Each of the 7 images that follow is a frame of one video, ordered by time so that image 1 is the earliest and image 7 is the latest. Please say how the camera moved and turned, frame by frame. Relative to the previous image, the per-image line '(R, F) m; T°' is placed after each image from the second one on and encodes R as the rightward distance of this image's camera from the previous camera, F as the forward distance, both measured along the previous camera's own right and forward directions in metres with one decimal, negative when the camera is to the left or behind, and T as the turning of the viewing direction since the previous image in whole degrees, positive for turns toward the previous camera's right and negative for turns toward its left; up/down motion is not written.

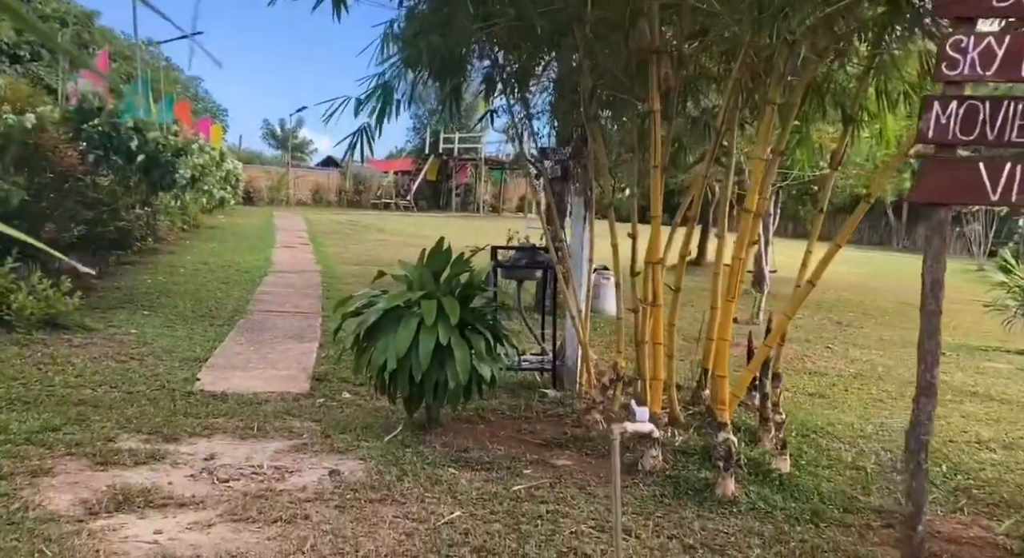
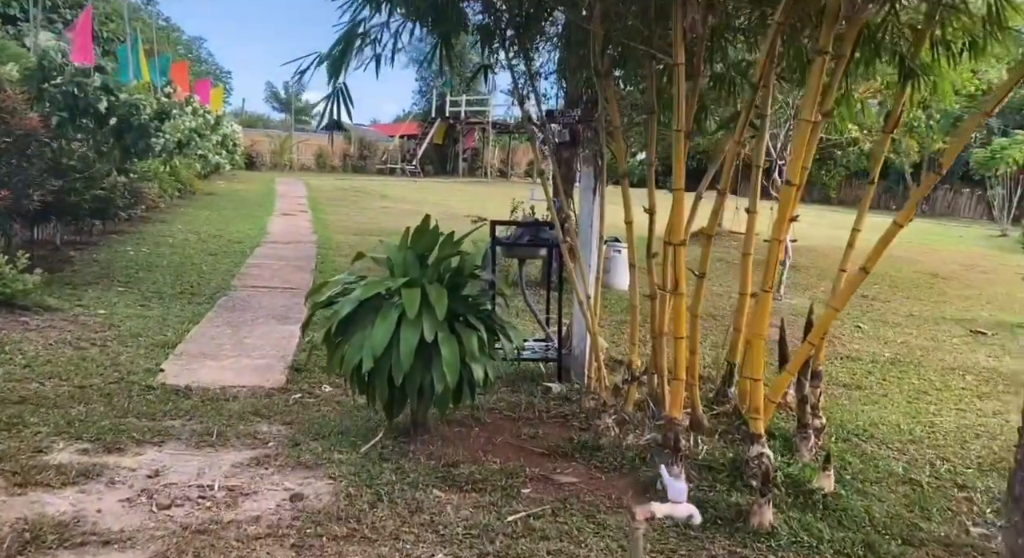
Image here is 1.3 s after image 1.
(0.0, +0.5) m; -1°
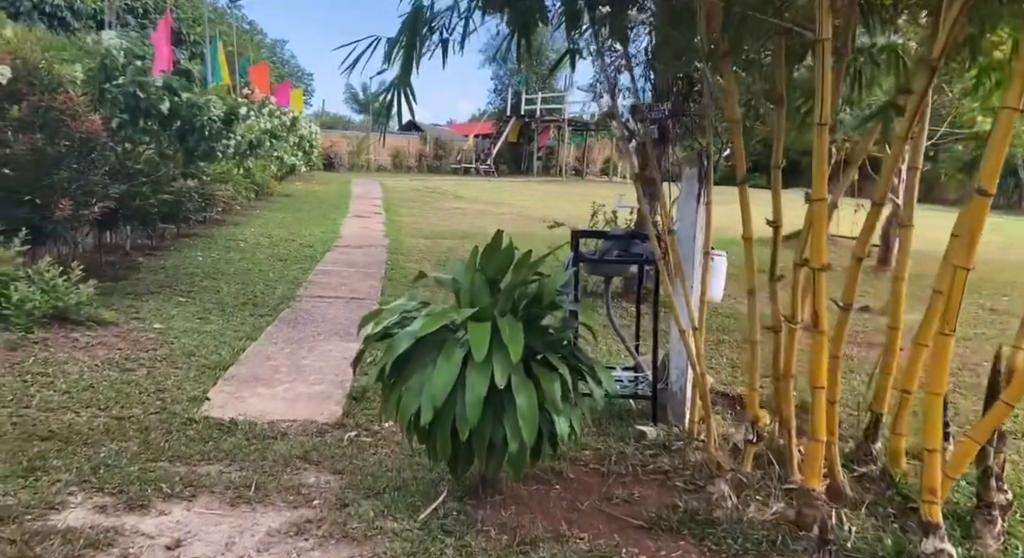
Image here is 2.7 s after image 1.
(-0.1, +0.5) m; -5°
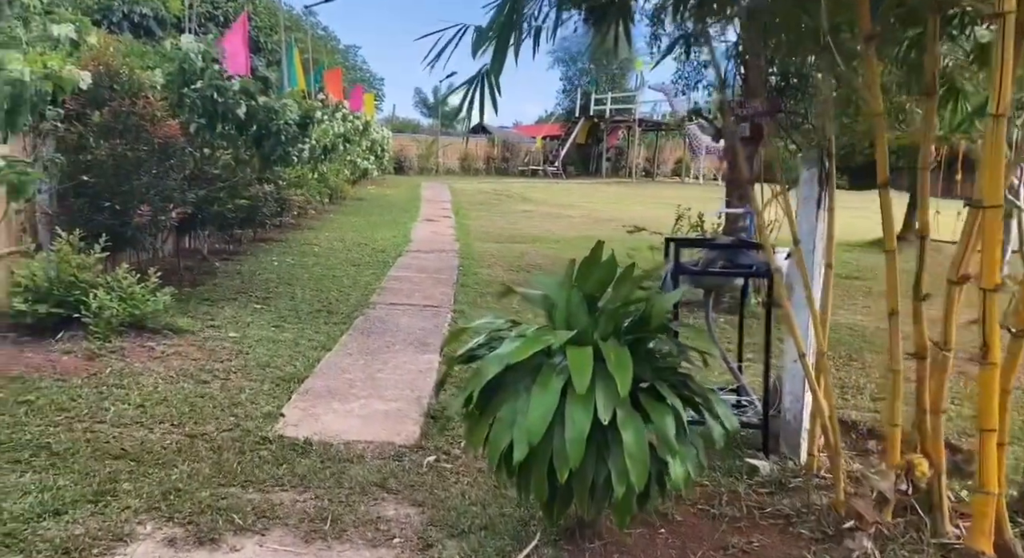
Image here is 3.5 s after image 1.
(-0.1, +0.2) m; -5°
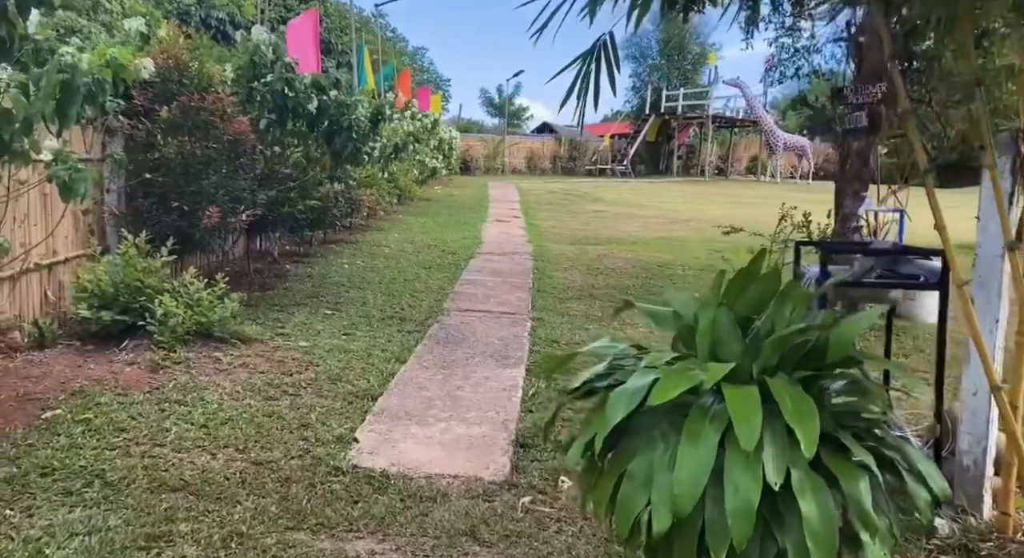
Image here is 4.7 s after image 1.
(-0.1, +0.4) m; -5°
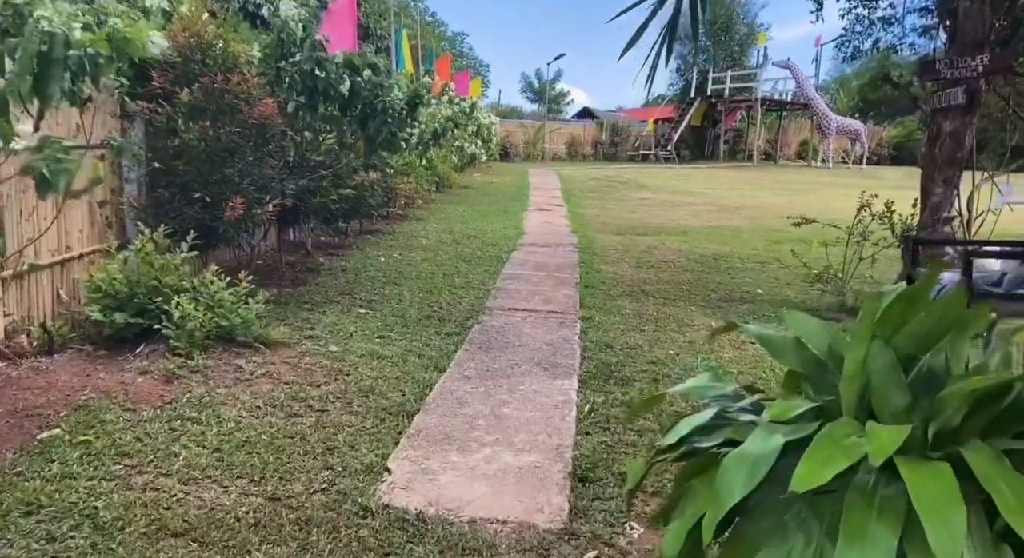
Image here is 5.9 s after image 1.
(-0.1, +0.4) m; -3°
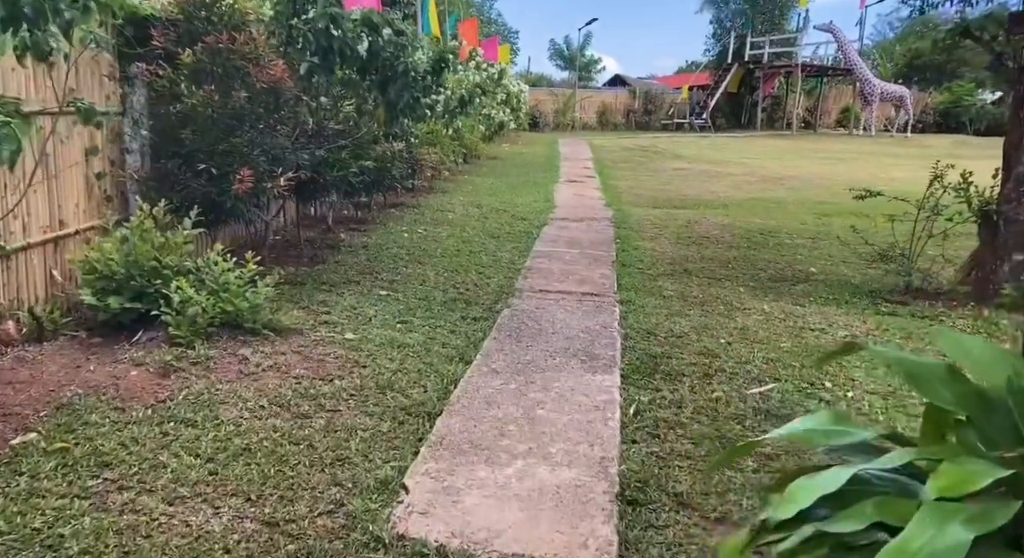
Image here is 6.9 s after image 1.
(0.0, +0.4) m; -2°
